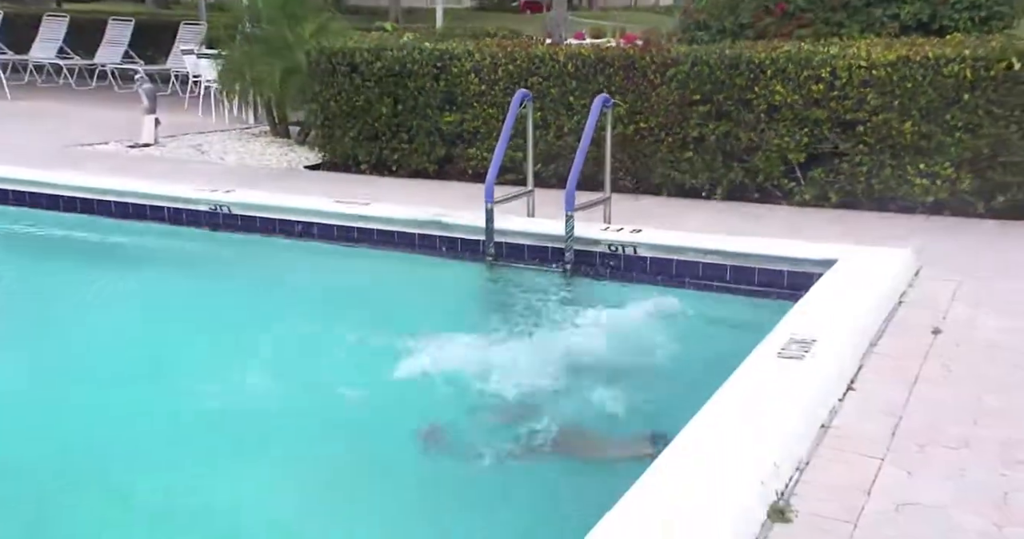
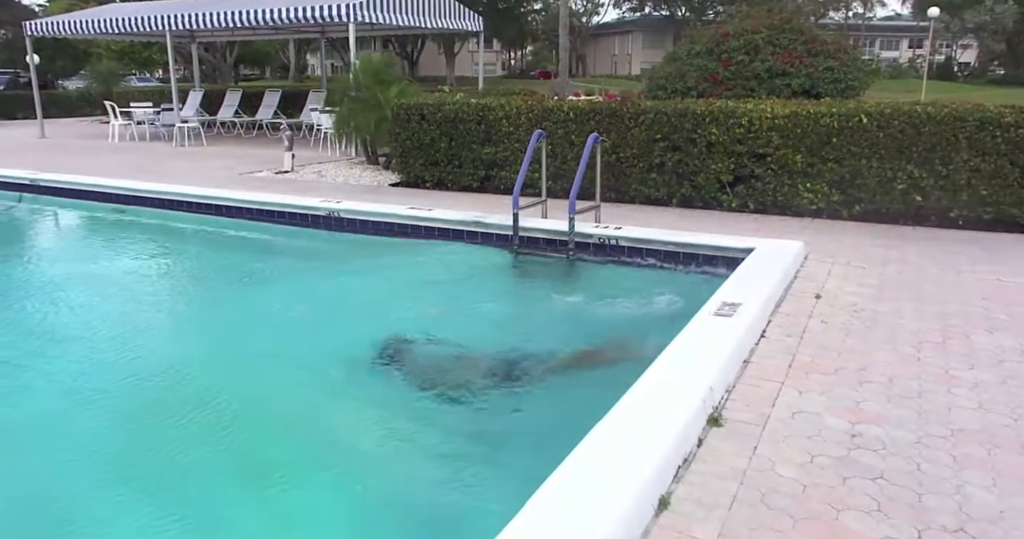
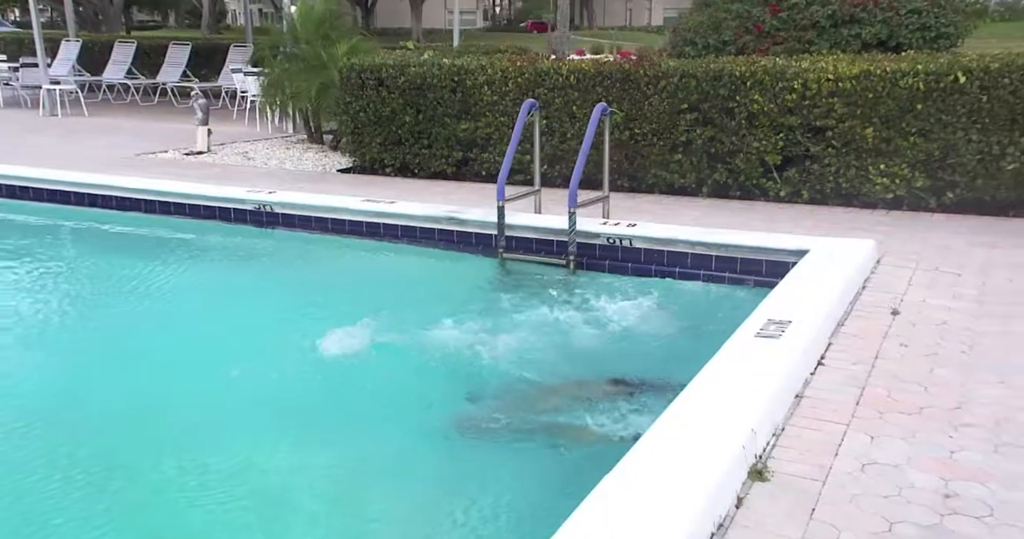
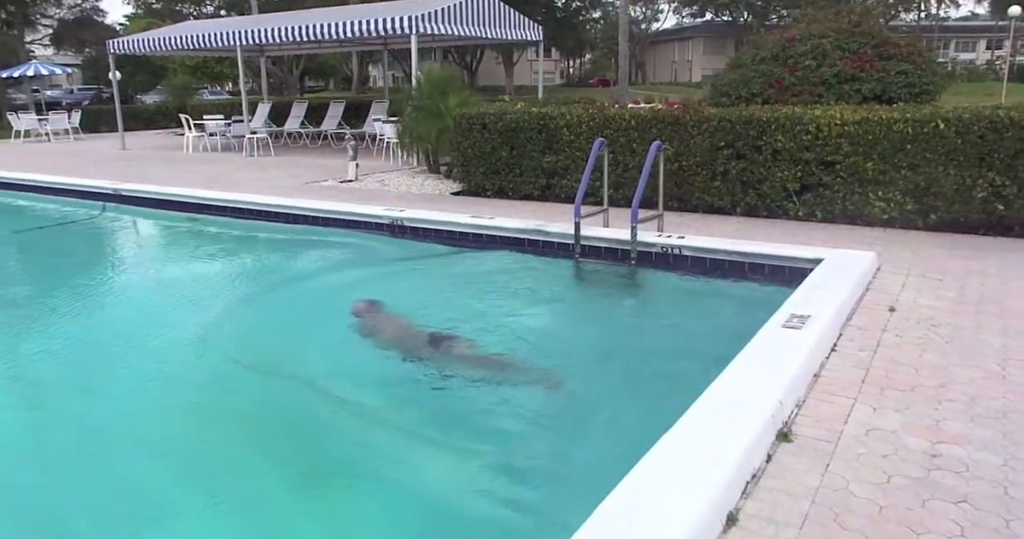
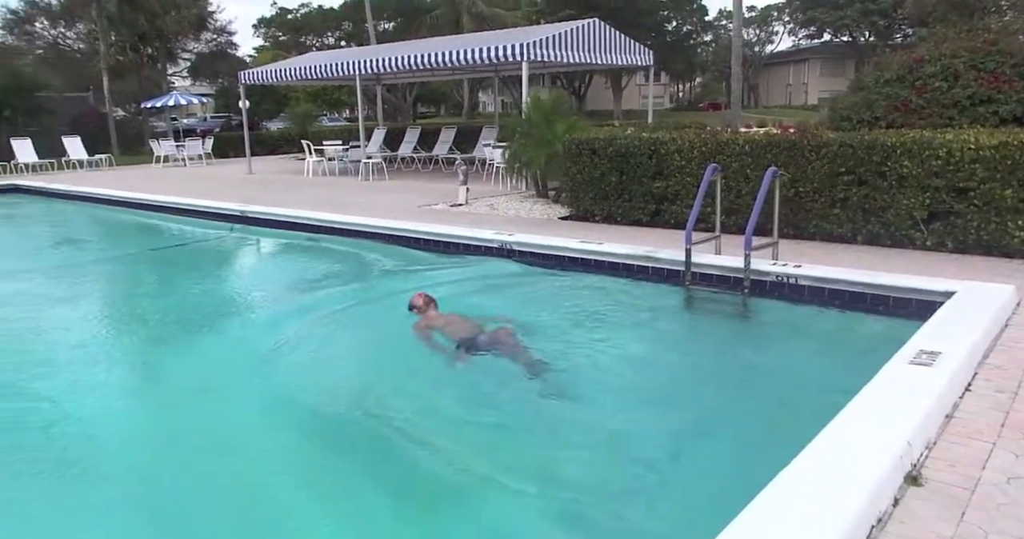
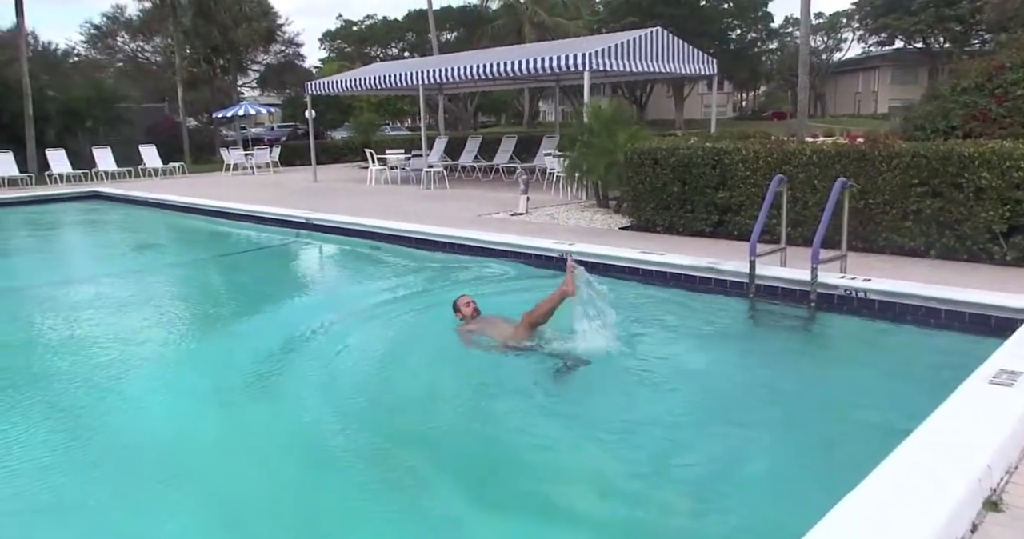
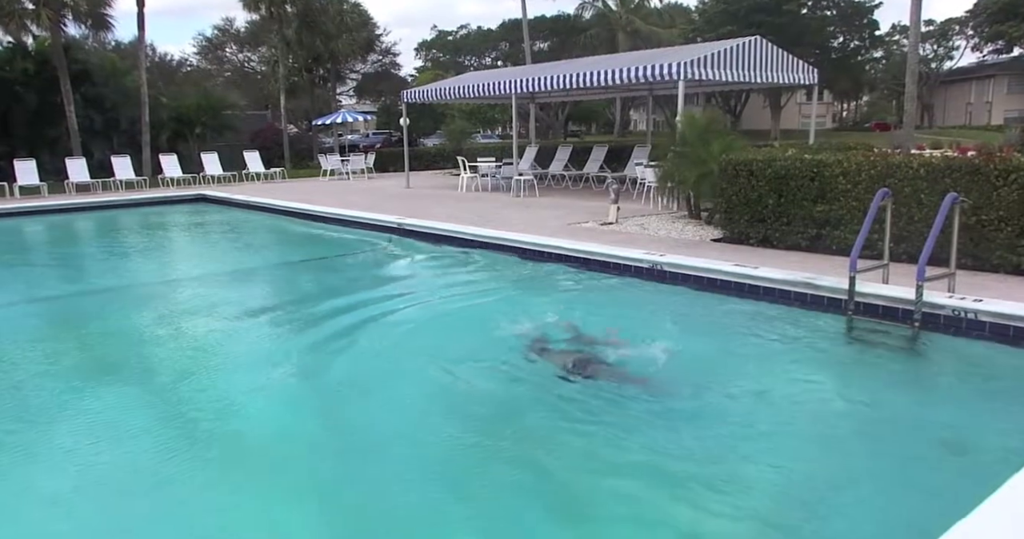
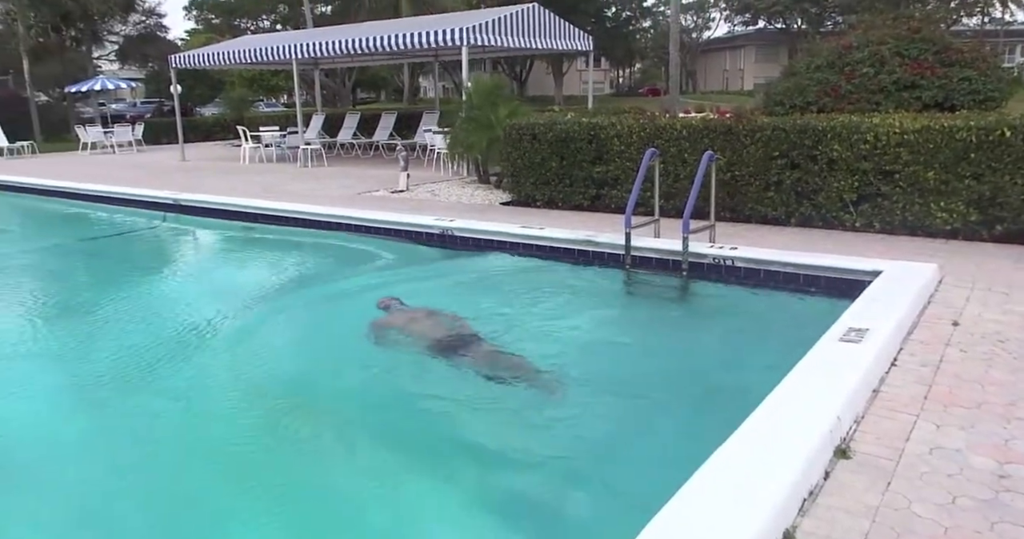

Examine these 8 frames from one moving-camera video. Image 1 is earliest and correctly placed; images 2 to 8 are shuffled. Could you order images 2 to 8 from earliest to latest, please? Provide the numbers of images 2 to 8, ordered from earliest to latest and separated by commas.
3, 2, 4, 8, 5, 6, 7
